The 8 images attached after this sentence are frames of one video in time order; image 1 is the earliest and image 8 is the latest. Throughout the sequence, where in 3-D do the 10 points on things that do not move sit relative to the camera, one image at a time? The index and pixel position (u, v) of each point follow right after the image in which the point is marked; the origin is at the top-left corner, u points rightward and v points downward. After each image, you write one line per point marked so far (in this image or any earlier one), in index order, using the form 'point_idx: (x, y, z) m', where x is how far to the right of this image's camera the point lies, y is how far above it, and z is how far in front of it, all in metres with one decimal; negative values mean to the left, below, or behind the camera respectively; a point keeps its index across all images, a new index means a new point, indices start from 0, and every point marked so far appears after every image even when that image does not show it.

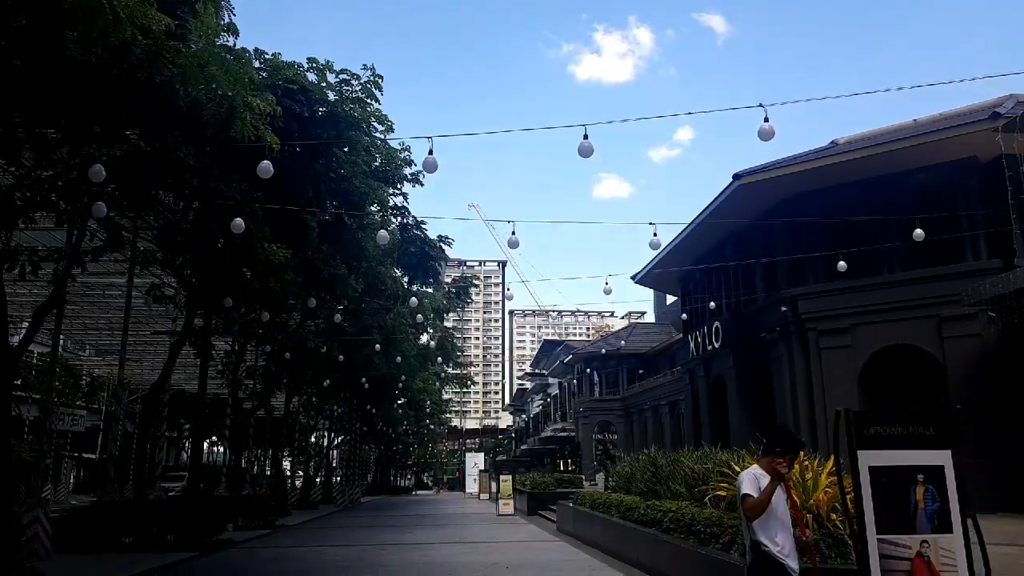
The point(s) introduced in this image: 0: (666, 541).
0: (+1.8, -2.9, +9.6) m
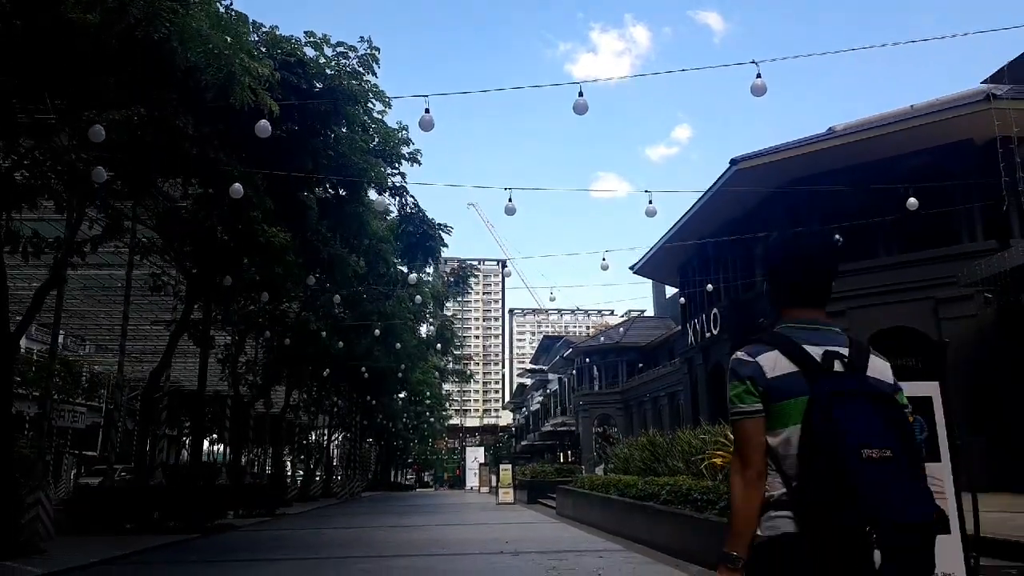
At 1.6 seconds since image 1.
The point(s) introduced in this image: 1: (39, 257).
0: (+1.8, -2.6, +9.6) m
1: (-8.1, +0.5, +14.0) m
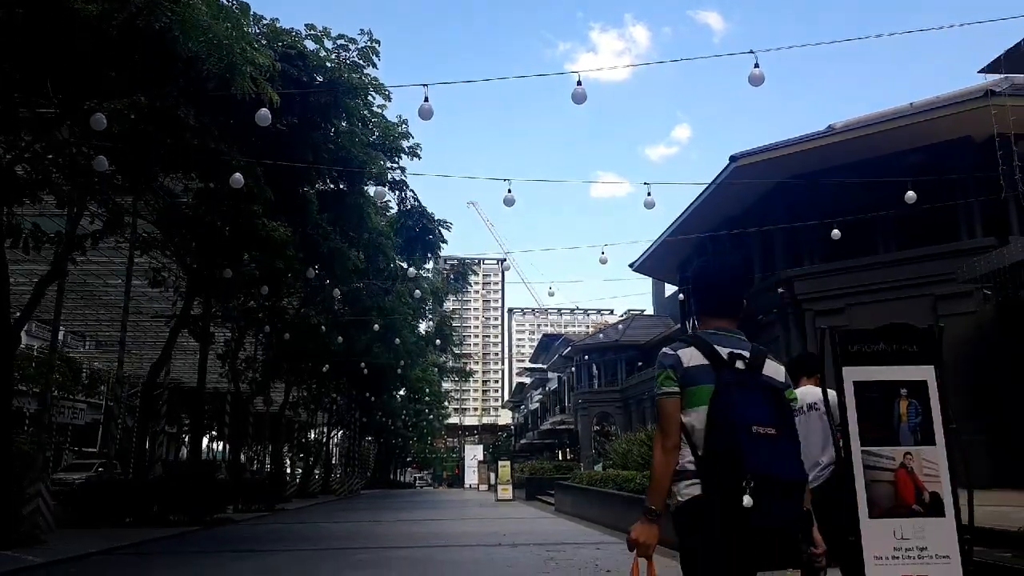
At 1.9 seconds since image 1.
0: (+1.8, -2.5, +9.7) m
1: (-8.1, +0.6, +14.1) m
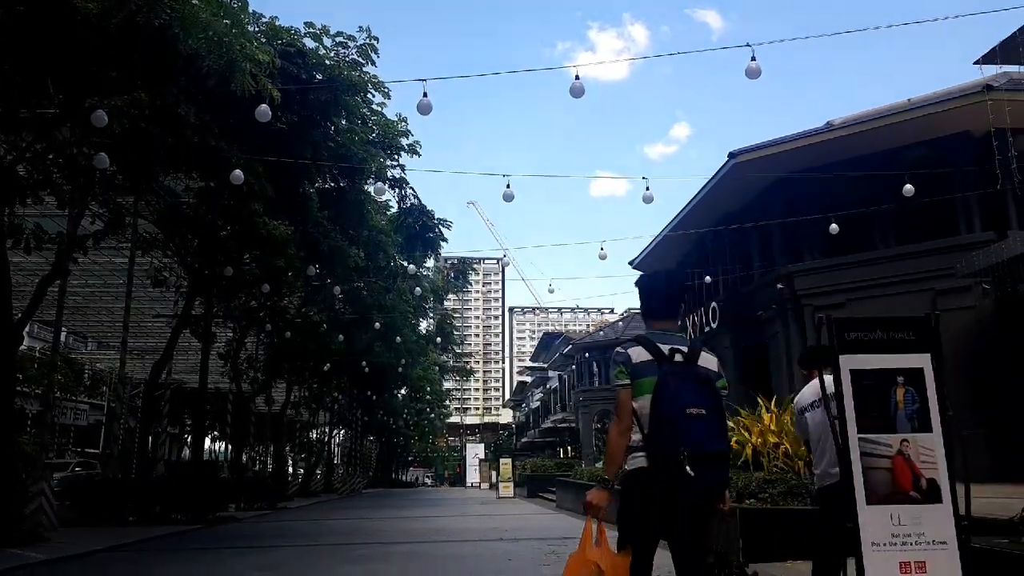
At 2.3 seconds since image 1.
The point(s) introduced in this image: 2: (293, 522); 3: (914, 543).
0: (+1.8, -2.5, +9.7) m
1: (-8.1, +0.7, +14.1) m
2: (-4.1, -4.4, +15.6) m
3: (+1.9, -1.2, +3.9) m
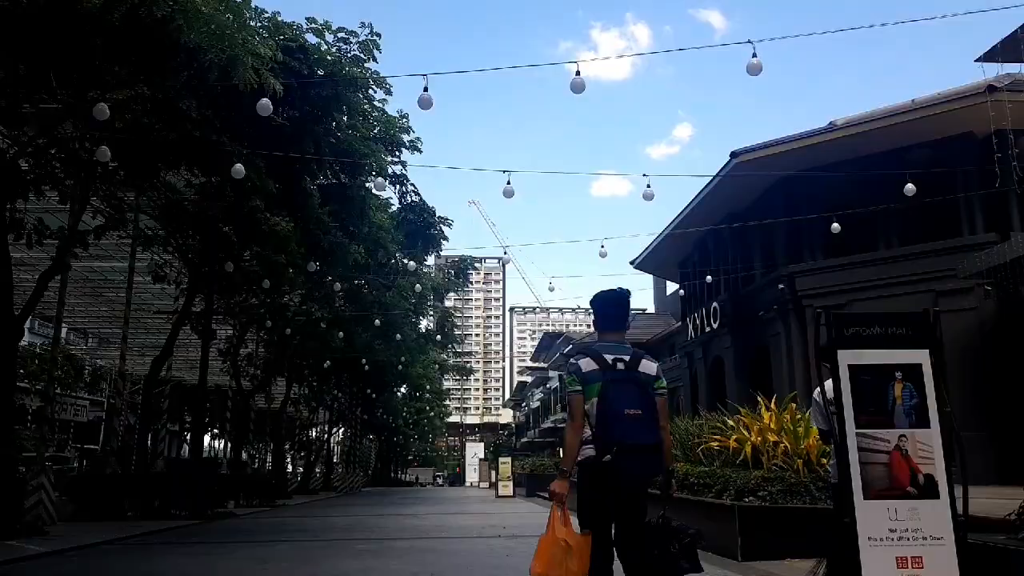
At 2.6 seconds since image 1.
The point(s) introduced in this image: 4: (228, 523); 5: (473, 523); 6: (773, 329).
0: (+1.8, -2.5, +9.7) m
1: (-8.0, +0.8, +14.1) m
2: (-4.2, -4.4, +15.6) m
3: (+1.9, -1.2, +3.9) m
4: (-4.9, -4.1, +14.2) m
5: (-0.6, -3.5, +12.3) m
6: (+6.1, -1.0, +19.3) m
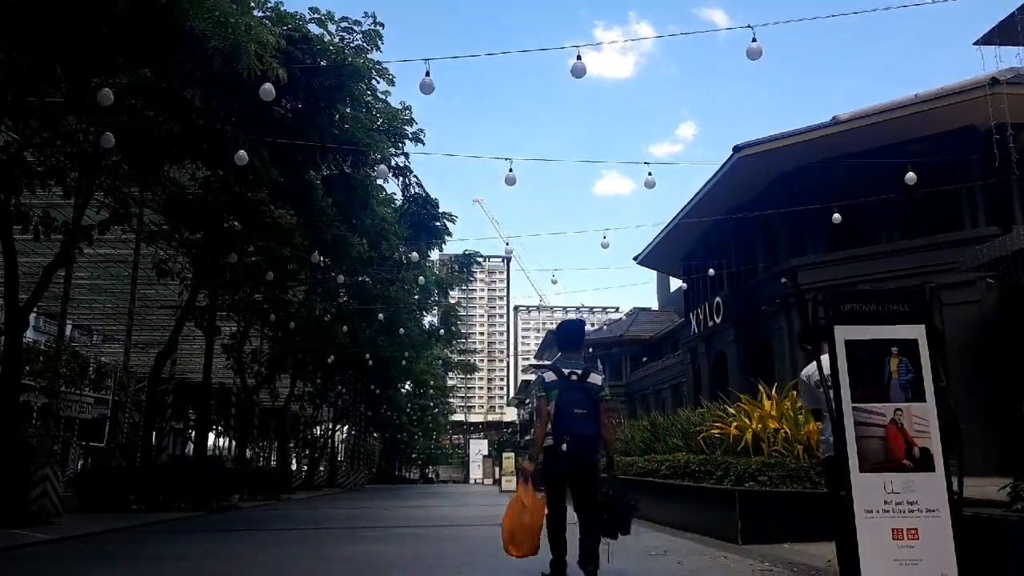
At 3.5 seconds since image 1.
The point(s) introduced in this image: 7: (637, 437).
0: (+1.8, -2.3, +9.7) m
1: (-8.0, +0.9, +14.2) m
2: (-4.1, -4.2, +15.7) m
3: (+1.9, -1.1, +3.9) m
4: (-4.8, -3.9, +14.3) m
5: (-0.5, -3.4, +12.3) m
6: (+6.2, -0.8, +19.3) m
7: (+2.1, -2.5, +14.0) m
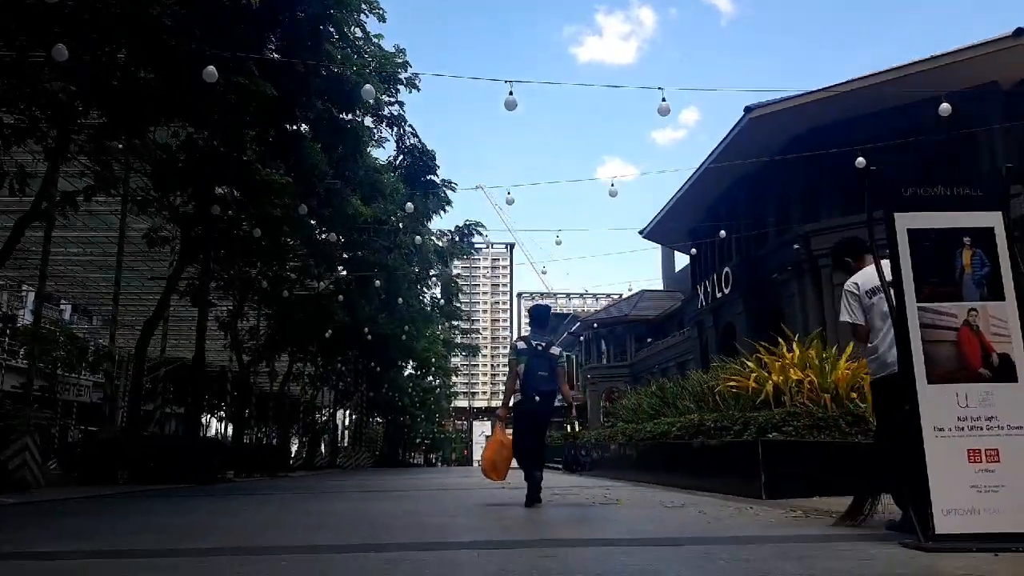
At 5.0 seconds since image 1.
0: (+1.8, -1.7, +9.1) m
1: (-8.0, +1.5, +13.6) m
2: (-4.1, -3.6, +15.1) m
3: (+1.9, -0.6, +3.3) m
4: (-4.8, -3.3, +13.7) m
5: (-0.5, -2.8, +11.7) m
6: (+6.2, -0.1, +18.6) m
7: (+2.1, -1.9, +13.4) m
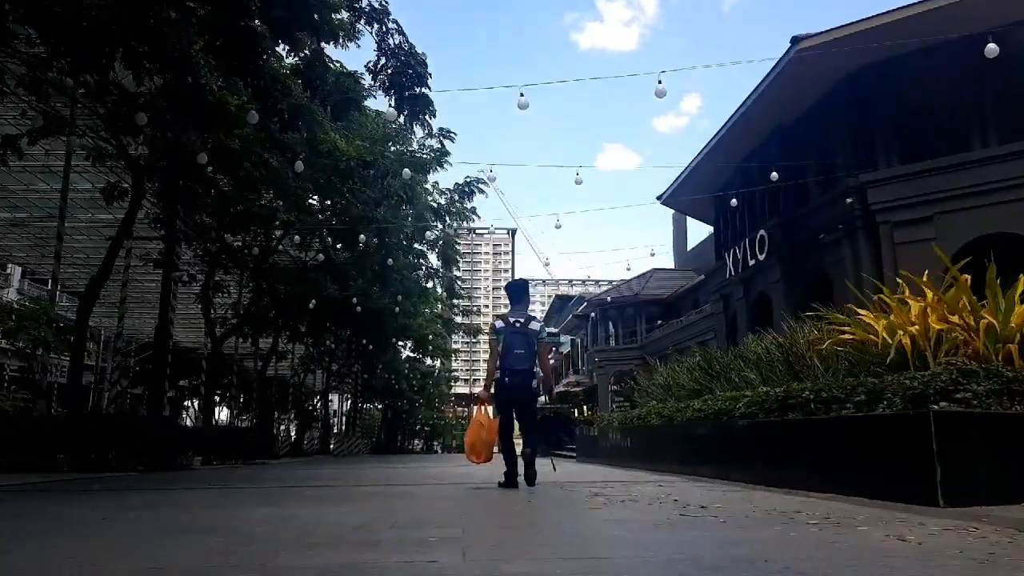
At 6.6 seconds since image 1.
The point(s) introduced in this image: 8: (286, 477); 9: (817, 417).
0: (+2.0, -1.1, +6.7) m
1: (-7.8, +2.2, +11.2) m
2: (-3.9, -2.9, +12.8) m
3: (+2.0, 0.0, +0.9) m
4: (-4.7, -2.6, +11.3) m
5: (-0.4, -2.1, +9.4) m
6: (+6.4, +0.7, +16.2) m
7: (+2.3, -1.2, +11.0) m
8: (-2.9, -2.3, +10.1) m
9: (+2.1, -0.9, +5.7) m
